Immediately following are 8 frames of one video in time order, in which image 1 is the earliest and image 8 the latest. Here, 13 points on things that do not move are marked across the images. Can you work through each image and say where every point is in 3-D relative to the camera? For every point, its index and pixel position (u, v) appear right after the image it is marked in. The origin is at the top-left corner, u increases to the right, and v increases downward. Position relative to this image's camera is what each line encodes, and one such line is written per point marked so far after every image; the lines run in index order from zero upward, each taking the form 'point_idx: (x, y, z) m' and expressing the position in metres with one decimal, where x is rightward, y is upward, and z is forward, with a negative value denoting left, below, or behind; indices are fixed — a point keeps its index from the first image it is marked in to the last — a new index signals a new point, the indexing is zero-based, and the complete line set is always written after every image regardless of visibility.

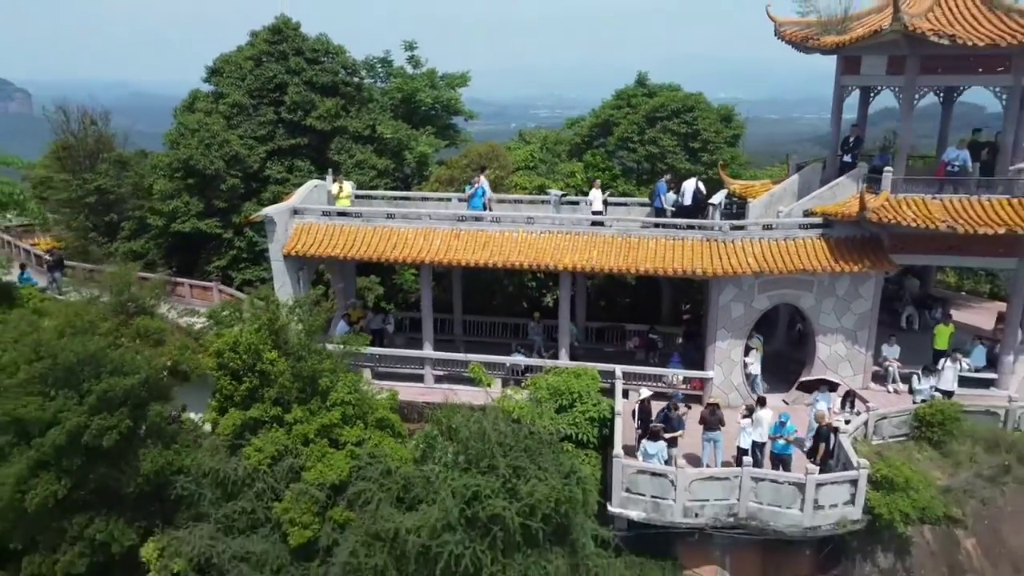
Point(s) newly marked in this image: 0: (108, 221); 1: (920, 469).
0: (-7.0, +1.2, +12.6) m
1: (+3.8, -1.7, +6.7) m
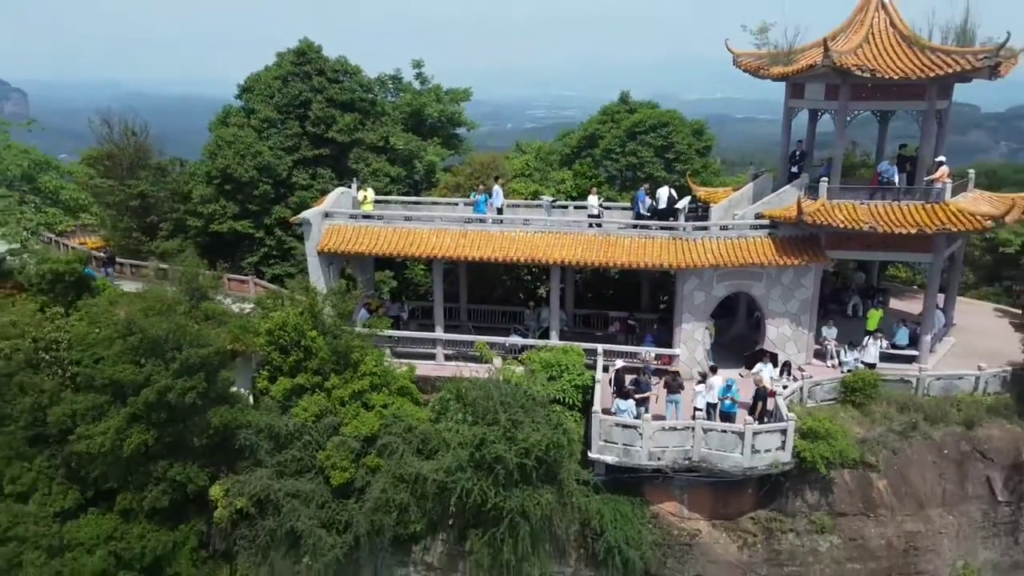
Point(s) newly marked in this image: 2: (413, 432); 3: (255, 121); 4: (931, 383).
0: (-7.0, +1.3, +14.1) m
1: (+3.7, -1.5, +8.2) m
2: (-1.1, -1.6, +8.2) m
3: (-4.6, +3.0, +13.0) m
4: (+5.0, -1.1, +8.8) m
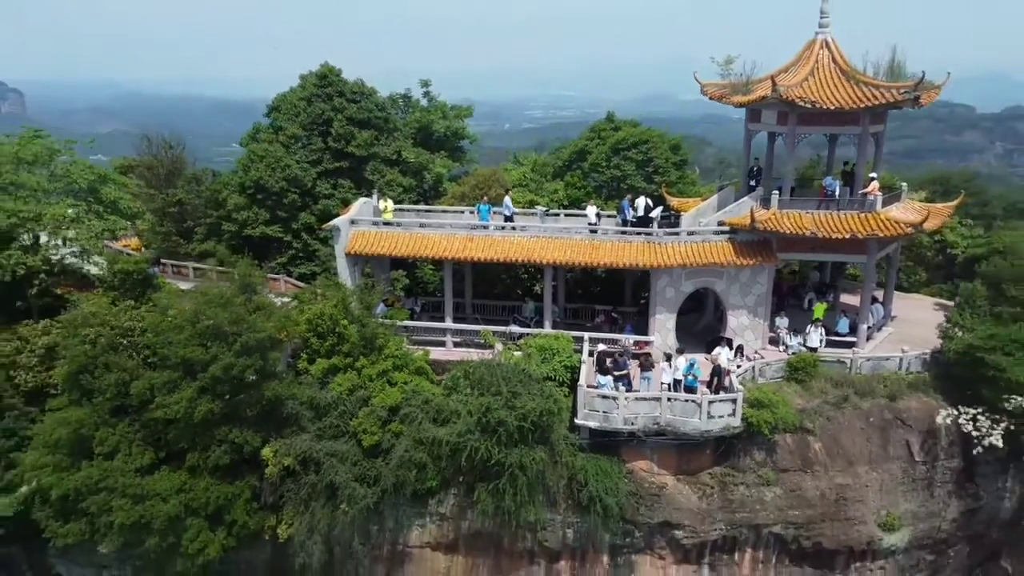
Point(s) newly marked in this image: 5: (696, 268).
0: (-7.0, +1.3, +15.7) m
1: (+3.7, -1.5, +9.9) m
2: (-1.1, -1.6, +9.9) m
3: (-4.6, +3.0, +14.7) m
4: (+5.0, -1.1, +10.5) m
5: (+2.8, +0.3, +11.0) m
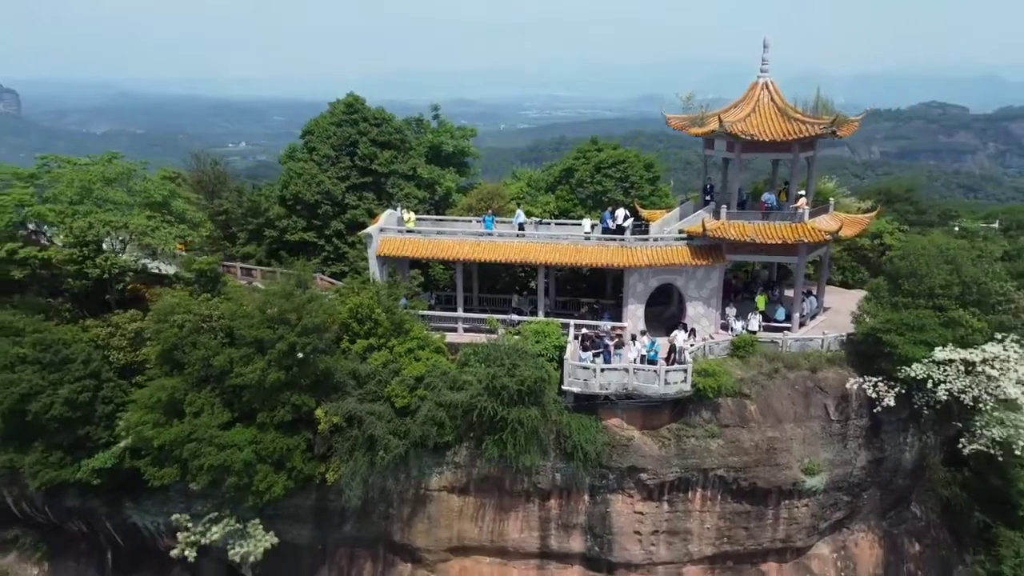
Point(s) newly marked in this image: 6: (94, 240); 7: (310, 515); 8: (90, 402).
0: (-7.1, +1.4, +18.3) m
1: (+3.7, -1.4, +12.6) m
2: (-1.1, -1.5, +12.5) m
3: (-4.6, +3.1, +17.3) m
4: (+5.0, -1.0, +13.2) m
5: (+2.8, +0.4, +13.6) m
6: (-8.4, +1.0, +14.7) m
7: (-3.7, -4.2, +13.5) m
8: (-7.7, -2.1, +13.4) m
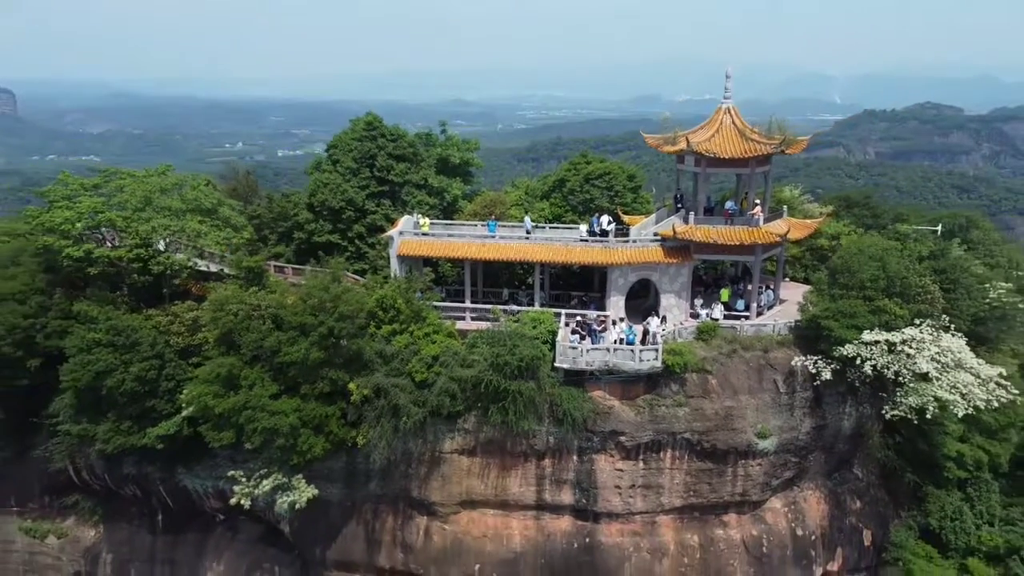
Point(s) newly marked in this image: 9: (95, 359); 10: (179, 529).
0: (-7.1, +1.5, +20.7) m
1: (+3.8, -1.3, +15.0) m
2: (-1.1, -1.4, +15.0) m
3: (-4.6, +3.2, +19.7) m
4: (+5.0, -0.8, +15.6) m
5: (+2.8, +0.5, +16.1) m
6: (-8.4, +1.1, +17.2) m
7: (-3.7, -4.1, +15.9) m
8: (-7.7, -2.0, +15.8) m
9: (-8.9, -1.5, +15.6) m
10: (-8.7, -6.3, +19.0) m
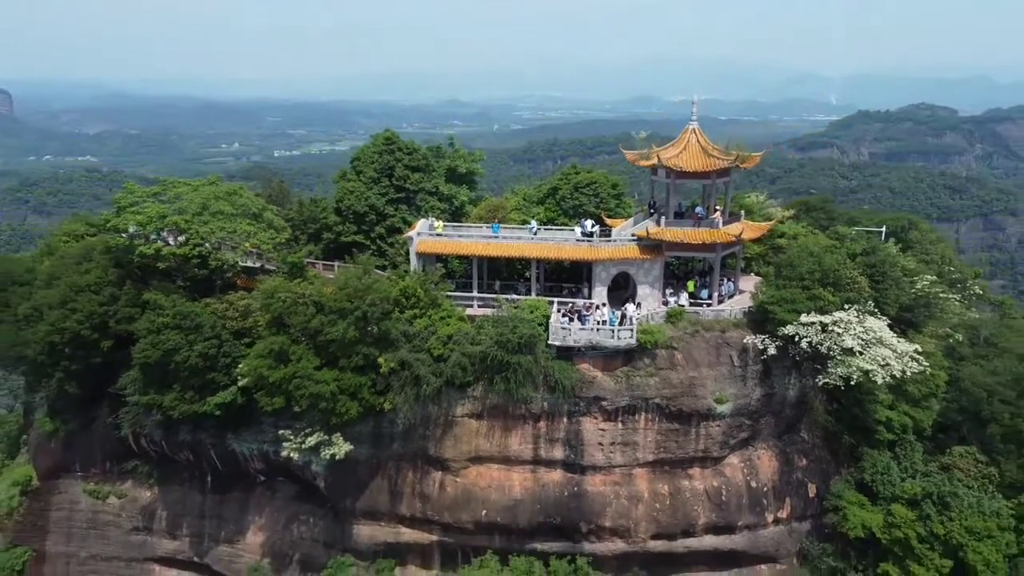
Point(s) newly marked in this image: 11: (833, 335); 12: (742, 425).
0: (-7.1, +1.7, +23.8) m
1: (+3.8, -1.0, +18.2) m
2: (-1.1, -1.1, +18.1) m
3: (-4.6, +3.4, +22.8) m
4: (+5.1, -0.6, +18.8) m
5: (+2.8, +0.7, +19.2) m
6: (-8.3, +1.3, +20.2) m
7: (-3.7, -3.9, +19.0) m
8: (-7.7, -1.8, +18.9) m
9: (-8.9, -1.3, +18.6) m
10: (-8.7, -6.1, +22.0) m
11: (+7.7, -1.1, +17.5) m
12: (+5.9, -3.5, +18.8) m
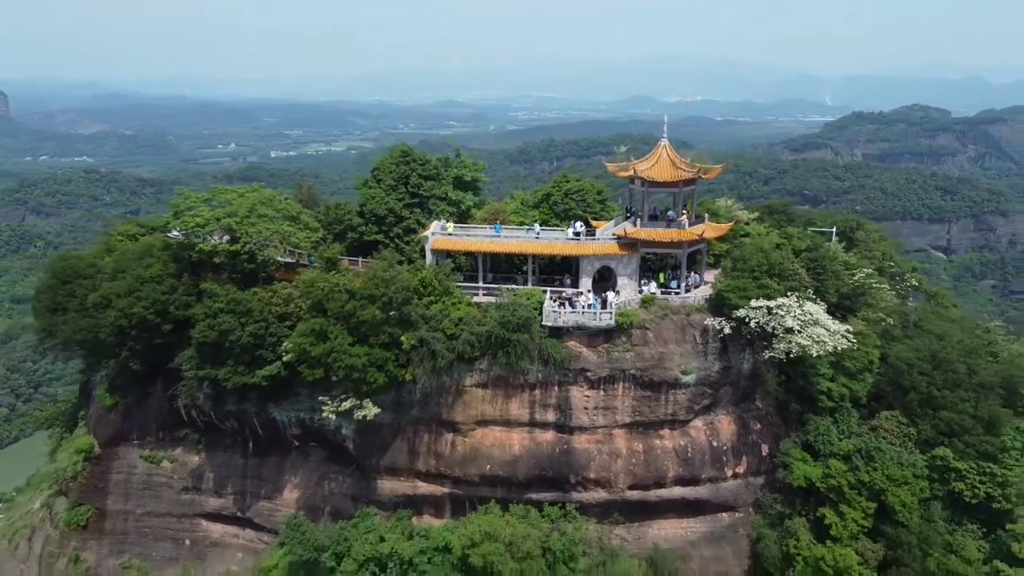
0: (-7.1, +2.0, +27.4) m
1: (+3.8, -0.8, +21.8) m
2: (-1.1, -0.9, +21.7) m
3: (-4.7, +3.7, +26.5) m
4: (+5.1, -0.3, +22.4) m
5: (+2.8, +1.0, +22.9) m
6: (-8.4, +1.6, +23.8) m
7: (-3.7, -3.6, +22.7) m
8: (-7.7, -1.5, +22.5) m
9: (-8.9, -1.0, +22.2) m
10: (-8.7, -5.8, +25.6) m
11: (+7.7, -0.8, +21.1) m
12: (+5.9, -3.2, +22.4) m
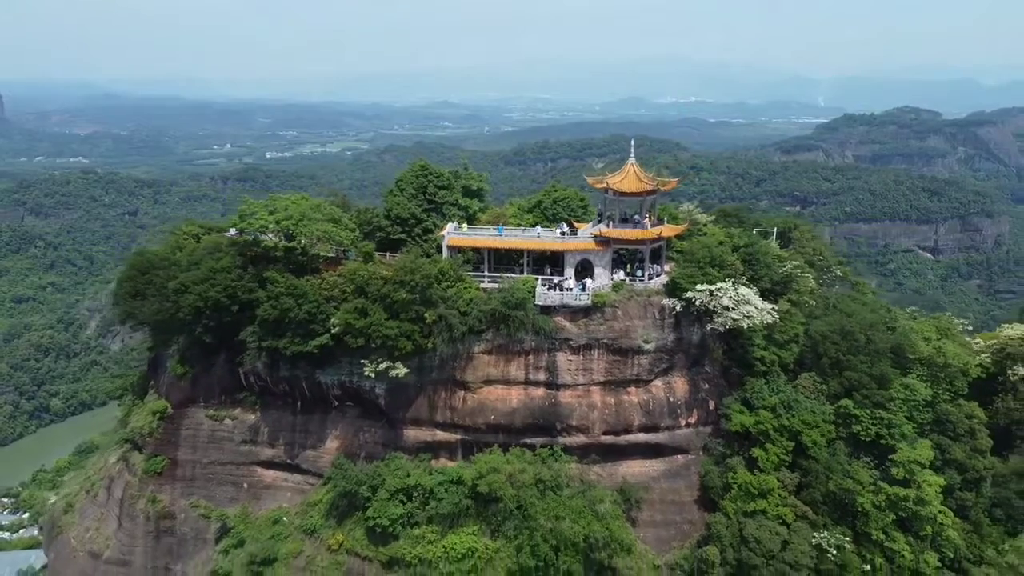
0: (-7.2, +2.5, +33.5) m
1: (+3.7, -0.3, +27.9) m
2: (-1.1, -0.4, +27.8) m
3: (-4.7, +4.2, +32.5) m
4: (+5.0, +0.1, +28.5) m
5: (+2.8, +1.5, +29.0) m
6: (-8.4, +2.1, +29.8) m
7: (-3.7, -3.1, +28.7) m
8: (-7.8, -1.0, +28.5) m
9: (-8.9, -0.6, +28.2) m
10: (-8.7, -5.3, +31.6) m
11: (+7.7, -0.4, +27.3) m
12: (+5.9, -2.7, +28.5) m
